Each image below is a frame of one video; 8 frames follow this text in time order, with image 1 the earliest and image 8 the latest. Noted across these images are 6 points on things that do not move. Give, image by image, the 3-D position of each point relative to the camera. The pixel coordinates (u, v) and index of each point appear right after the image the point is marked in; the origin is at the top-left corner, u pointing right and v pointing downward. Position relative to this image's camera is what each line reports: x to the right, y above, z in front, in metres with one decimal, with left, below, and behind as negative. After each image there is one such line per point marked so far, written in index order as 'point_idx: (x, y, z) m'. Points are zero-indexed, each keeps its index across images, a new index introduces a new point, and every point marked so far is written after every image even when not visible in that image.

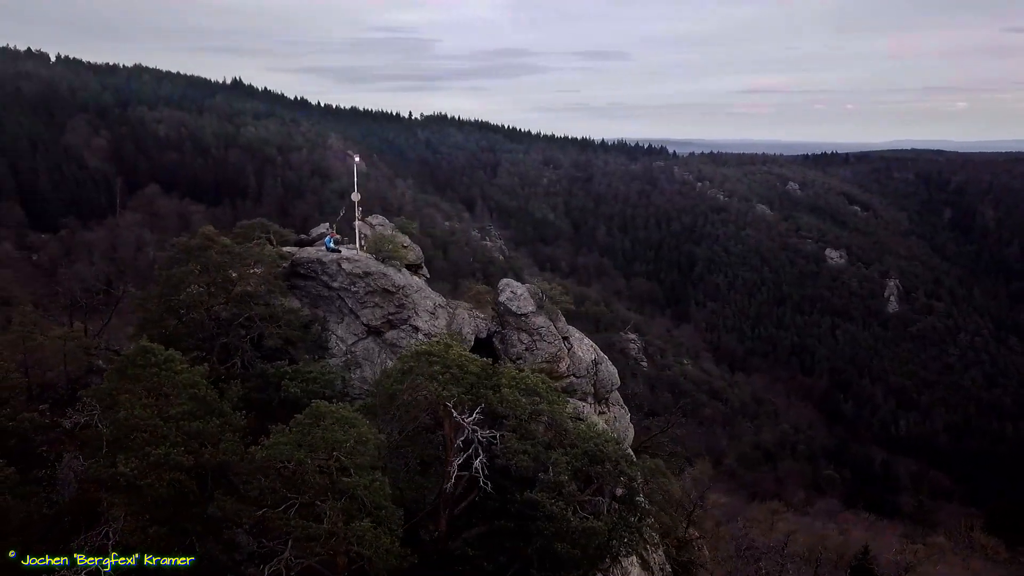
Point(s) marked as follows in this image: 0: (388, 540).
0: (-1.6, -3.1, +10.0) m
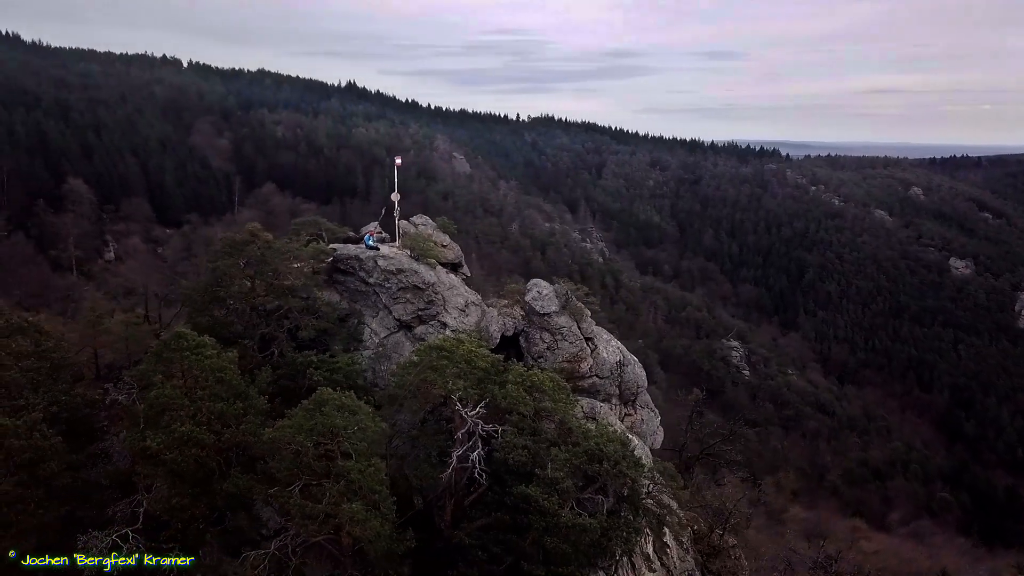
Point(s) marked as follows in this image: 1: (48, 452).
0: (-1.8, -3.1, +10.5) m
1: (-6.9, -2.4, +11.8) m
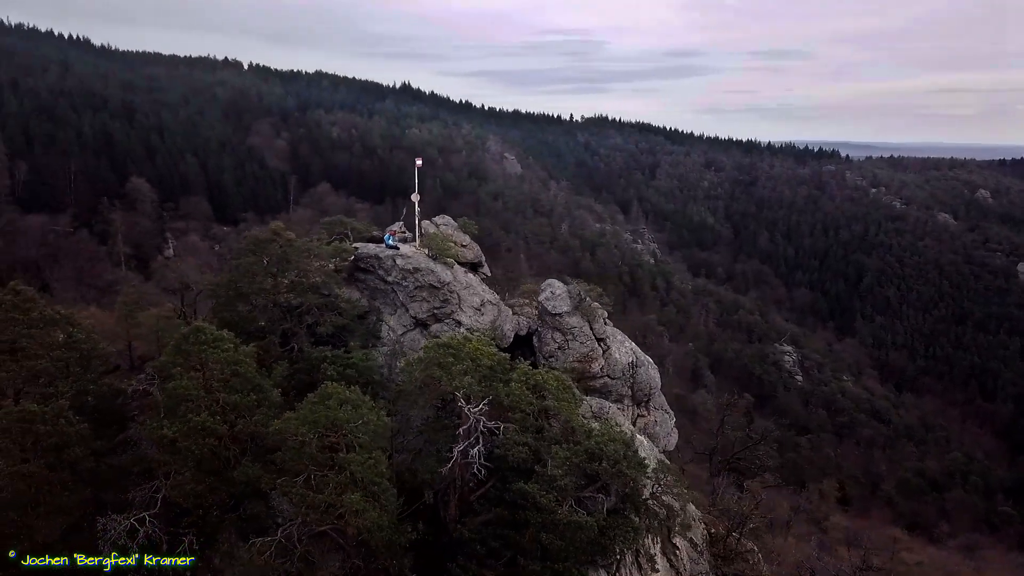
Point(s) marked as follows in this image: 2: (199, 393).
0: (-1.8, -3.0, +10.8) m
1: (-6.8, -2.3, +12.5) m
2: (-4.7, -1.6, +12.2) m
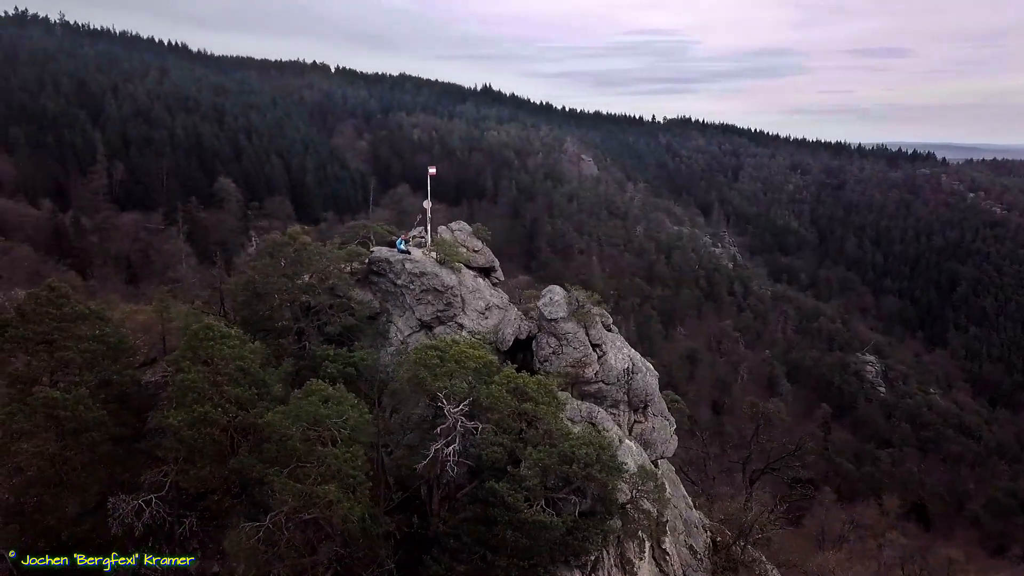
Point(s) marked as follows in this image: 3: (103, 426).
0: (-2.3, -3.1, +11.5) m
1: (-7.1, -2.3, +13.6) m
2: (-5.0, -1.6, +13.1) m
3: (-7.0, -2.4, +13.9) m
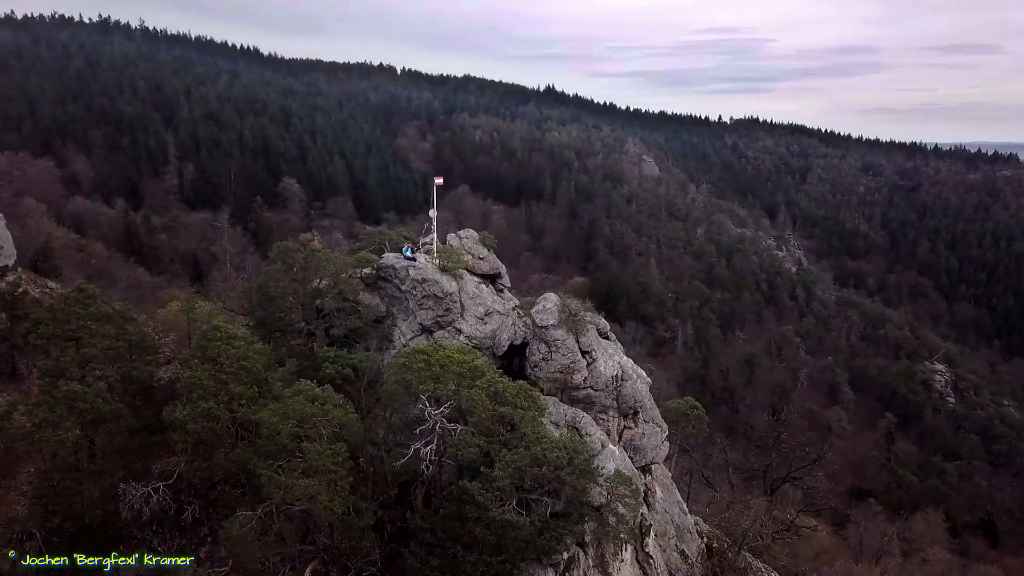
0: (-2.8, -3.2, +12.3) m
1: (-7.4, -2.3, +14.8) m
2: (-5.3, -1.6, +14.1) m
3: (-7.2, -2.4, +15.0) m
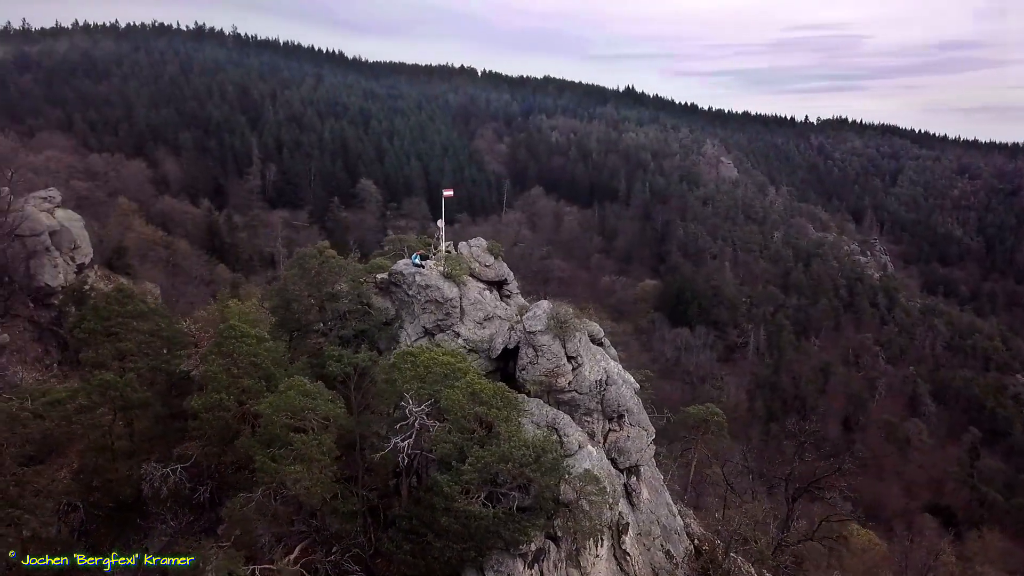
0: (-3.3, -3.3, +13.6) m
1: (-7.6, -2.3, +16.5) m
2: (-5.6, -1.7, +15.7) m
3: (-7.5, -2.4, +16.7) m
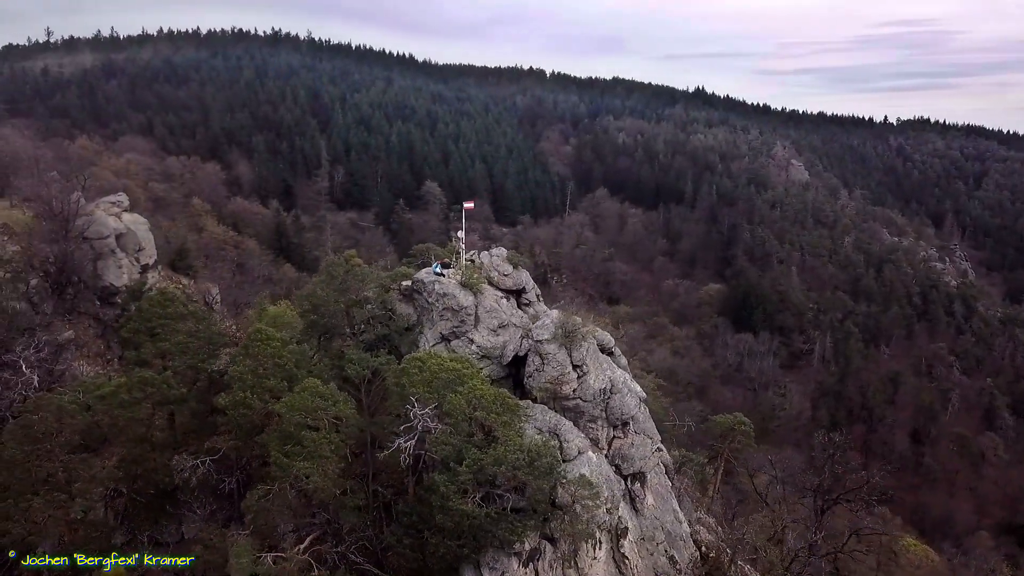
0: (-3.4, -3.5, +14.6) m
1: (-7.5, -2.4, +17.9) m
2: (-5.5, -1.8, +16.8) m
3: (-7.3, -2.5, +18.1) m
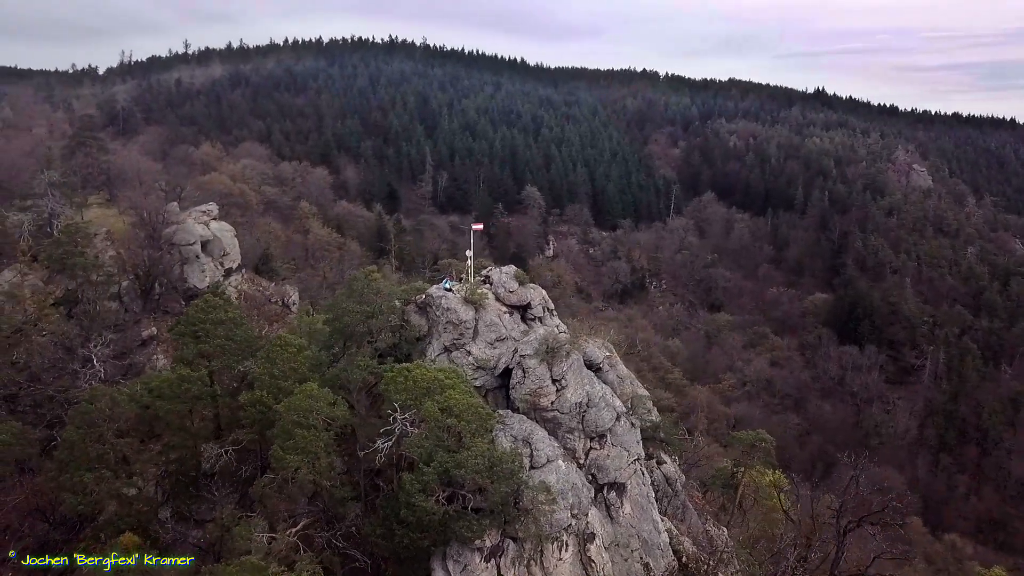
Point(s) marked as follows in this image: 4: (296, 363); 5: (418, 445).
0: (-4.1, -3.8, +16.6) m
1: (-7.7, -2.7, +20.5) m
2: (-5.9, -2.1, +19.2) m
3: (-7.4, -2.8, +20.6) m
4: (-5.1, -1.8, +19.8) m
5: (-1.9, -3.2, +16.4) m
